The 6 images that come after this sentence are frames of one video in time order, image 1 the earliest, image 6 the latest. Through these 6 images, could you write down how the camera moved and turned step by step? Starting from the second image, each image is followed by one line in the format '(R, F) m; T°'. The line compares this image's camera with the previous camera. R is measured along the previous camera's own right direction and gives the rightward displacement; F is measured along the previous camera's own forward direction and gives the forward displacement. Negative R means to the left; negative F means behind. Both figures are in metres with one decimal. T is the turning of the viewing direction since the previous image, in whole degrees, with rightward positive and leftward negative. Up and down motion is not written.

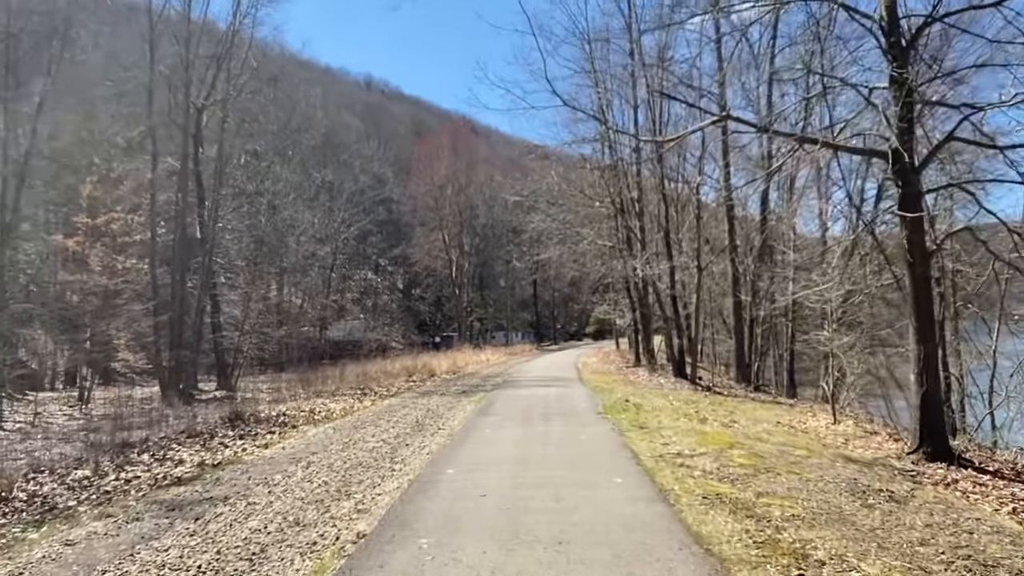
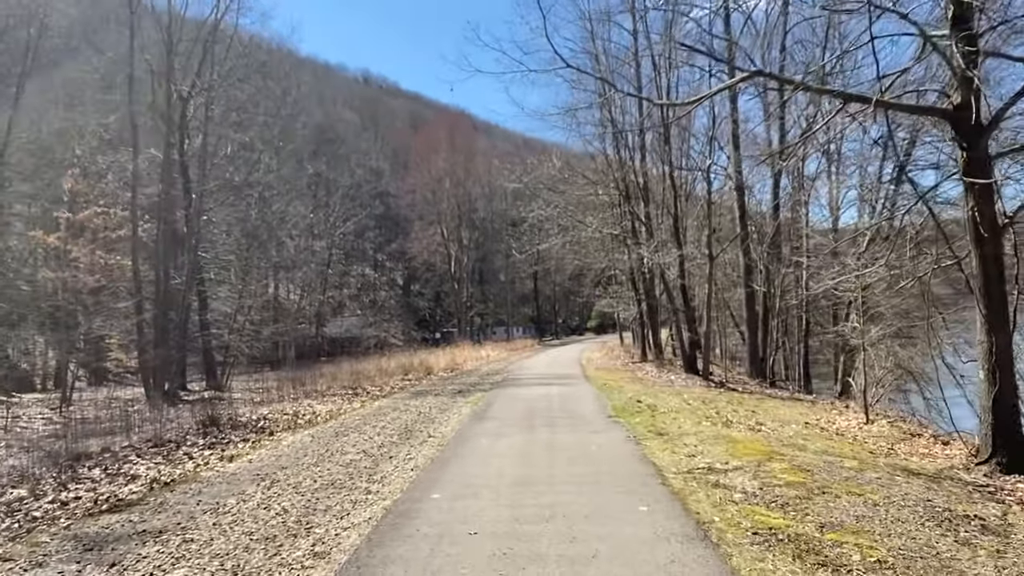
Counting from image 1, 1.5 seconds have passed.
(0.0, +1.2) m; 0°
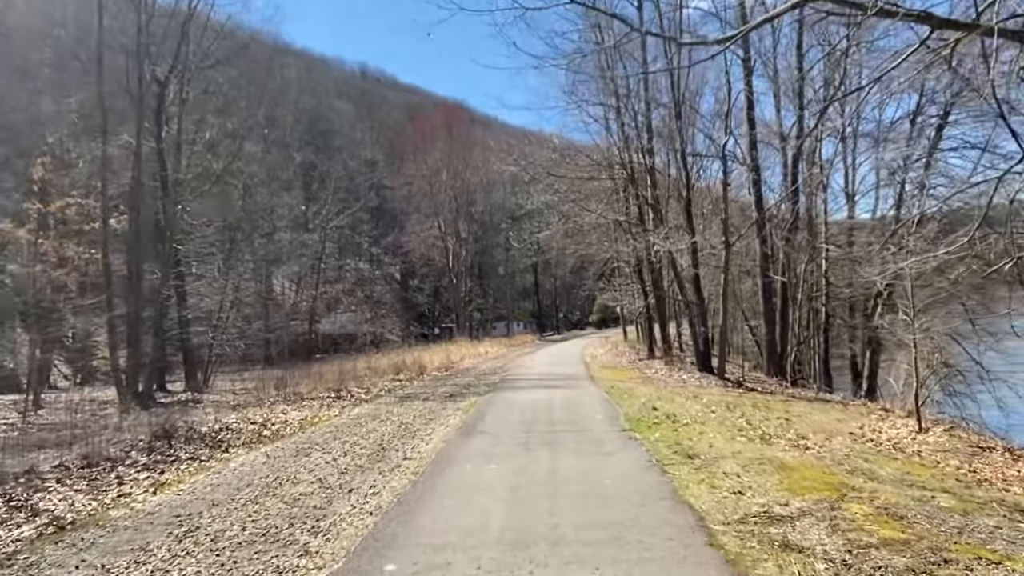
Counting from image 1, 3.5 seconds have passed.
(+0.1, +1.6) m; 0°
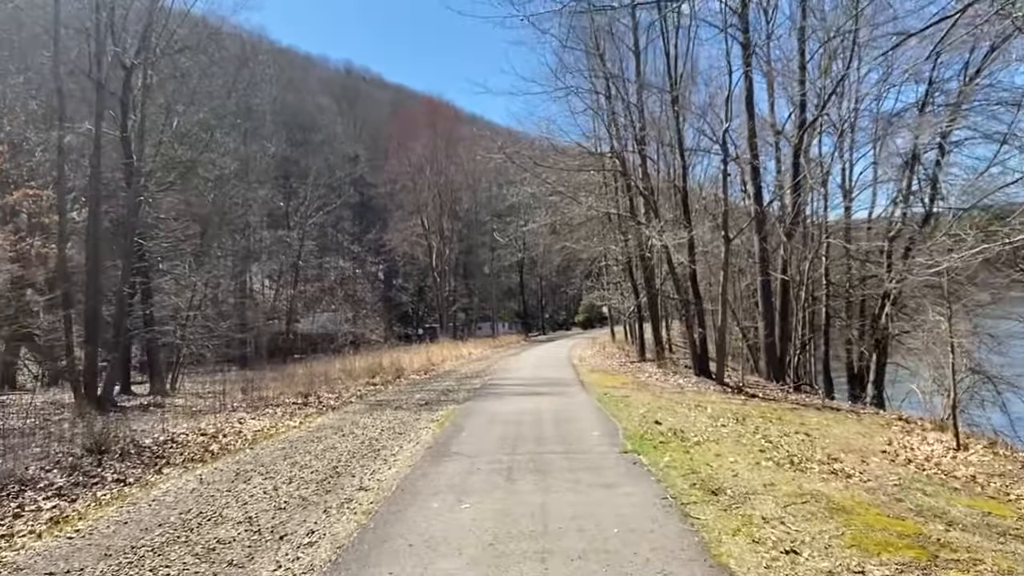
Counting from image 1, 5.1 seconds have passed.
(0.0, +1.3) m; +1°
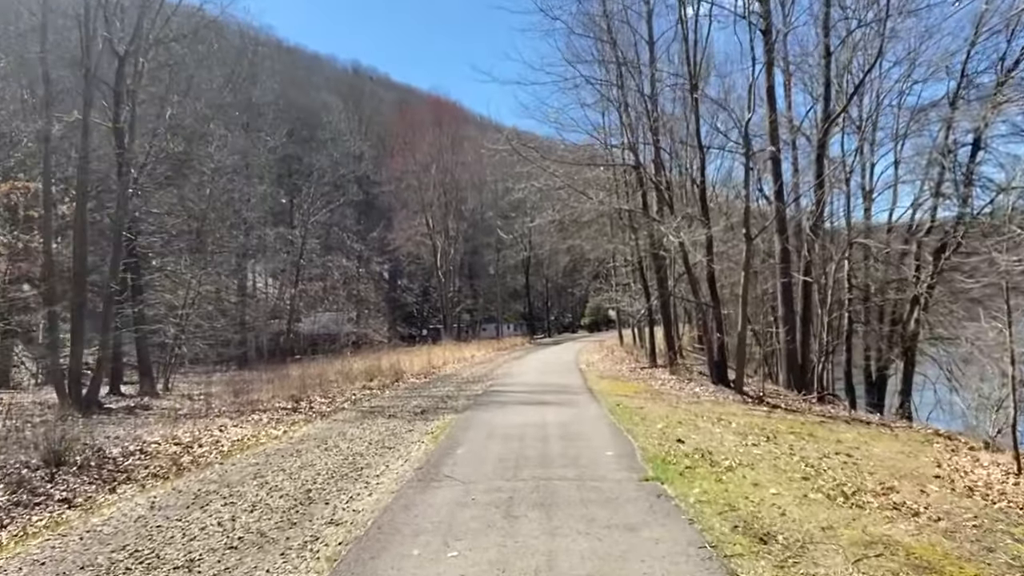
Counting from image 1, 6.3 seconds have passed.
(0.0, +1.0) m; 0°
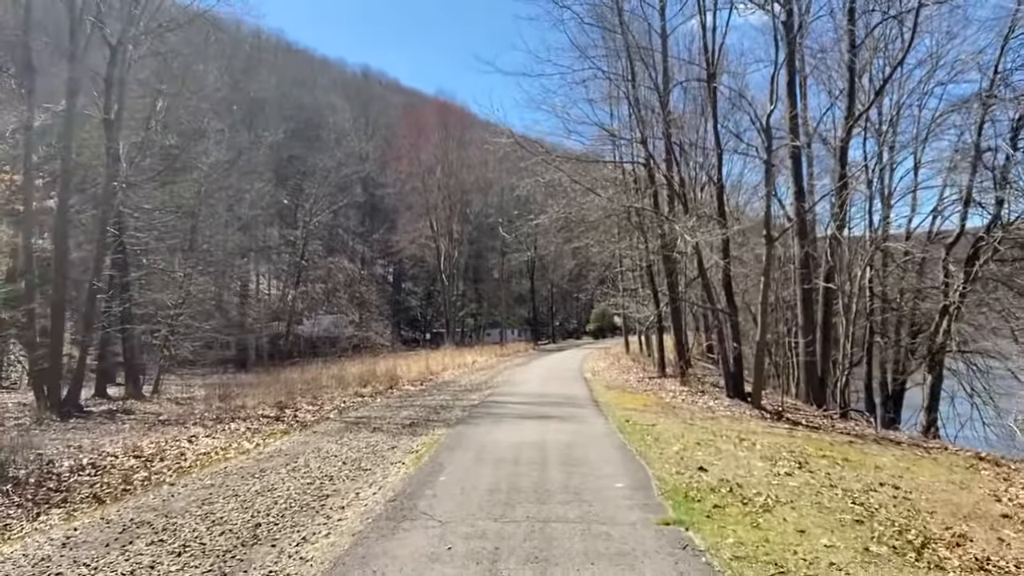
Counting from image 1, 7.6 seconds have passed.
(+0.1, +1.1) m; 0°
